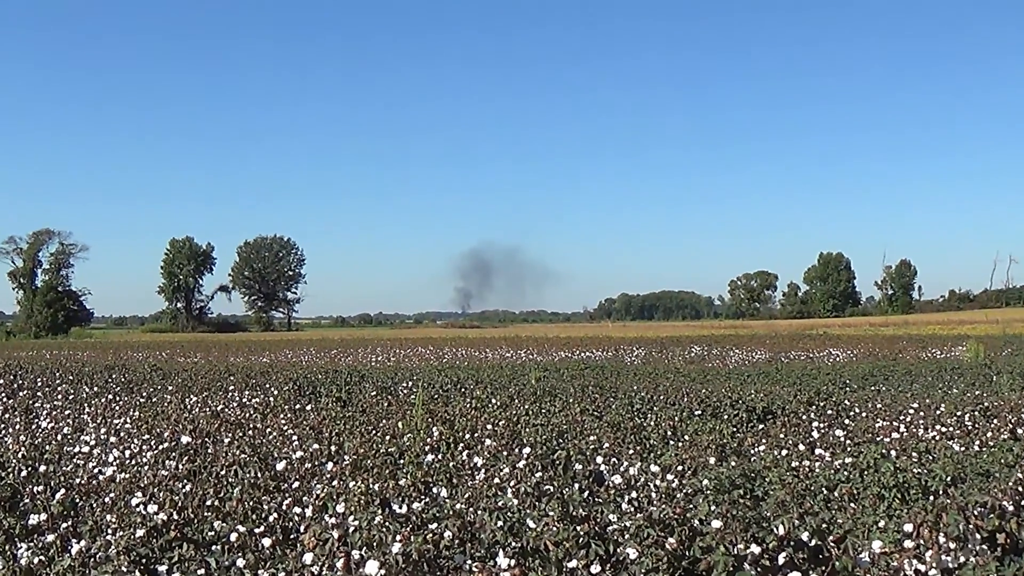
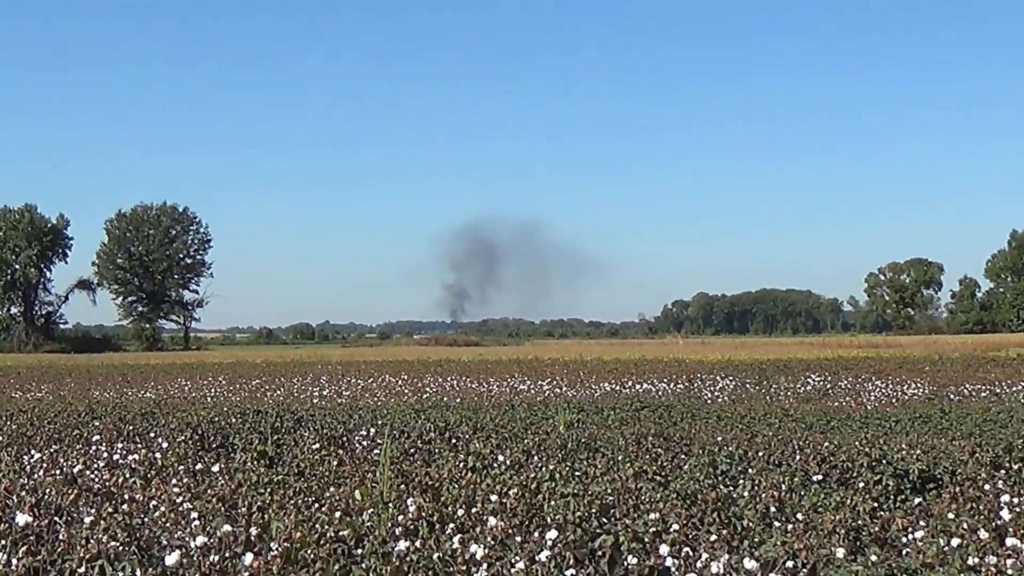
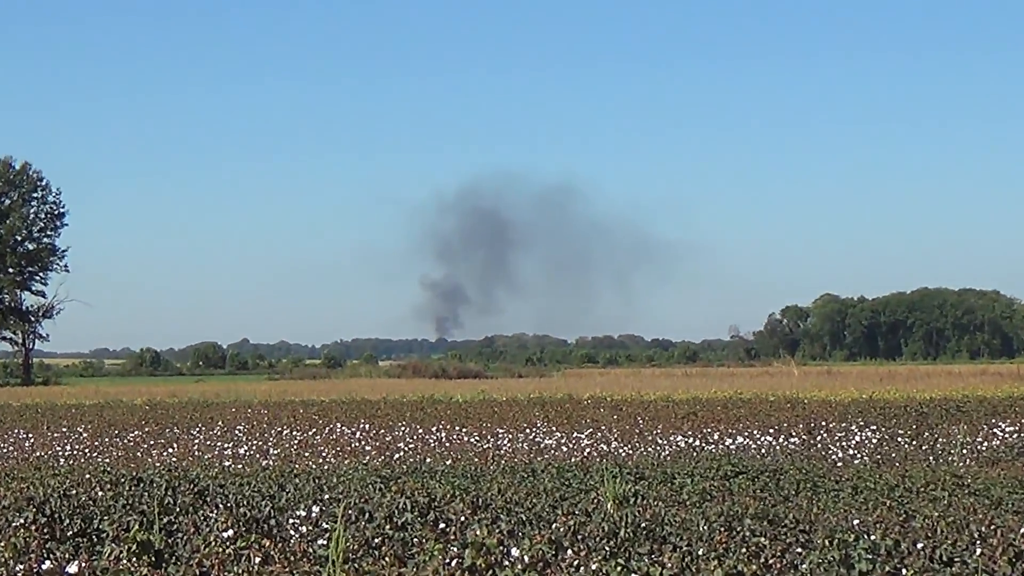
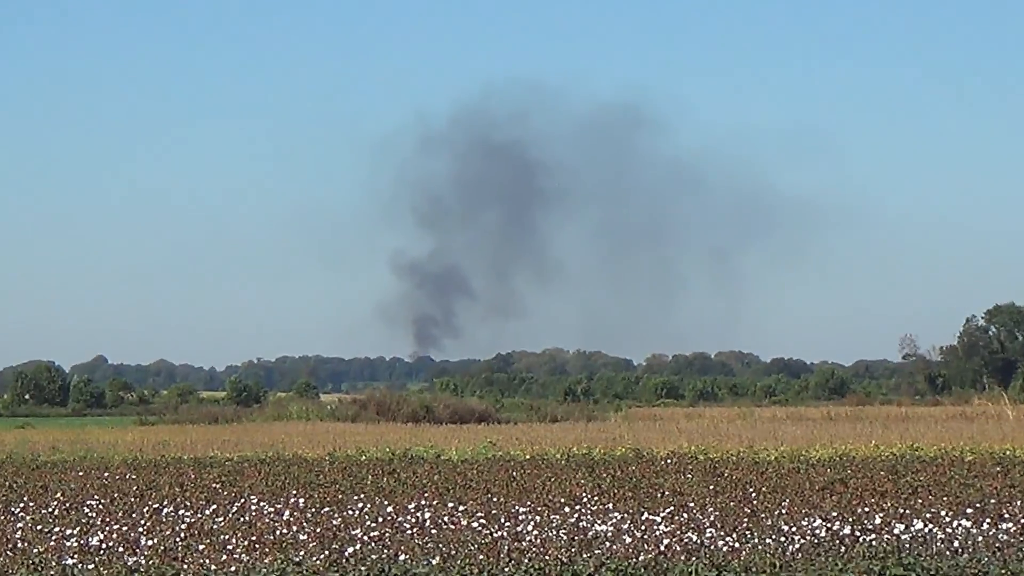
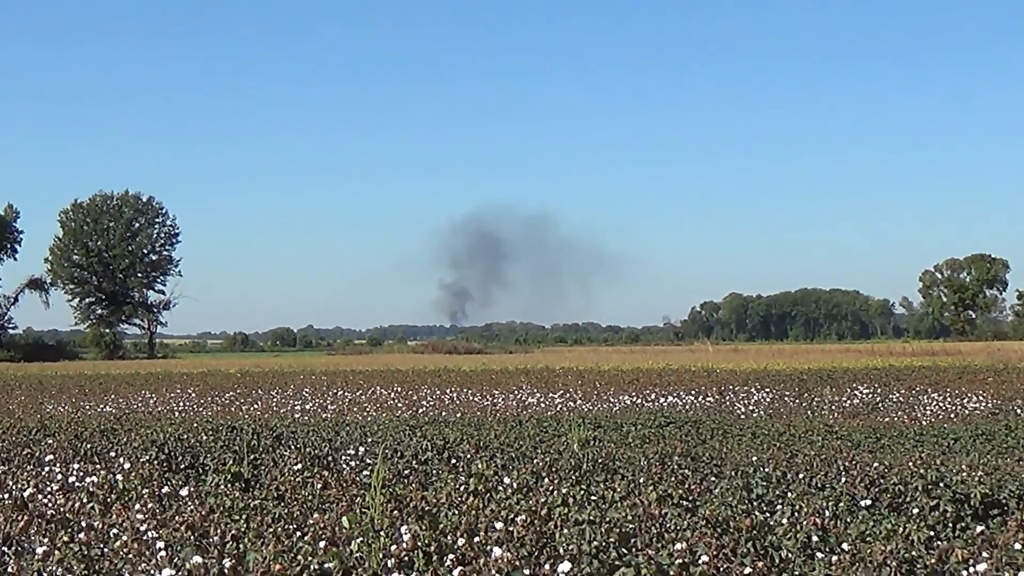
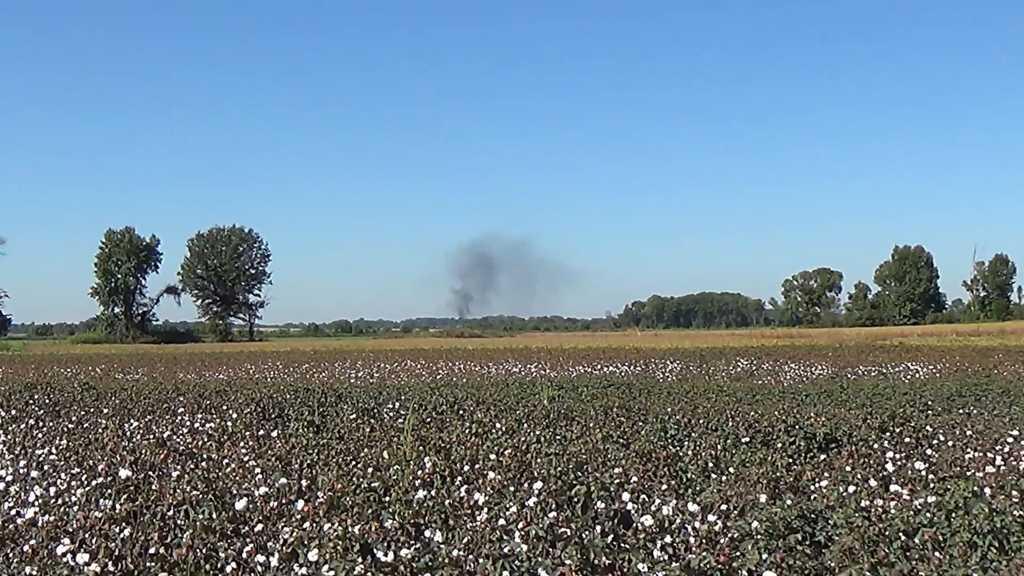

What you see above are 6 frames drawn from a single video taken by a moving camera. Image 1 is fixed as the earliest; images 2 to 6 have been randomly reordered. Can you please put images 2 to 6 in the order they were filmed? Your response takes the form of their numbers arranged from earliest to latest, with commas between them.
6, 2, 5, 3, 4
